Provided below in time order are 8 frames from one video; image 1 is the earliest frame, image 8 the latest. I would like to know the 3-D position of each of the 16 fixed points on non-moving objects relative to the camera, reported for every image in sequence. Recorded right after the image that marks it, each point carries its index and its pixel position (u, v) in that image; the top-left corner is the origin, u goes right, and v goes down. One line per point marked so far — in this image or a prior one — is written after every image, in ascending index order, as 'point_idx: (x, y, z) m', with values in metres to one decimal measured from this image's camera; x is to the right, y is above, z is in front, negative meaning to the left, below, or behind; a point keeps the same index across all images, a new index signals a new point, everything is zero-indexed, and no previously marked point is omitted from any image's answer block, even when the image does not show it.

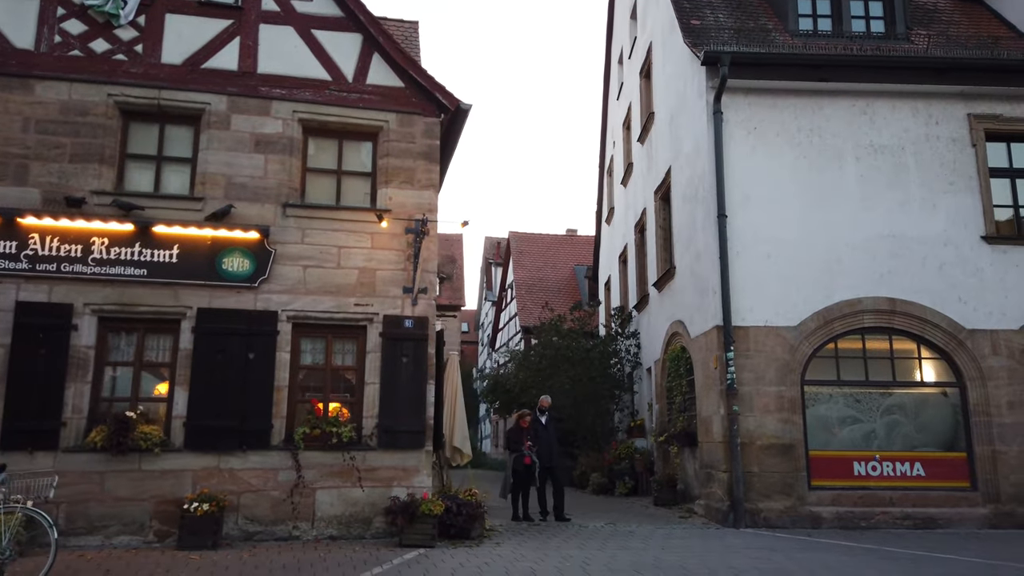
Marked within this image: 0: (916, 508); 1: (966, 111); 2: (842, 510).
0: (+5.8, -3.2, +10.9) m
1: (+7.4, +2.9, +12.1) m
2: (+4.7, -3.2, +10.8) m
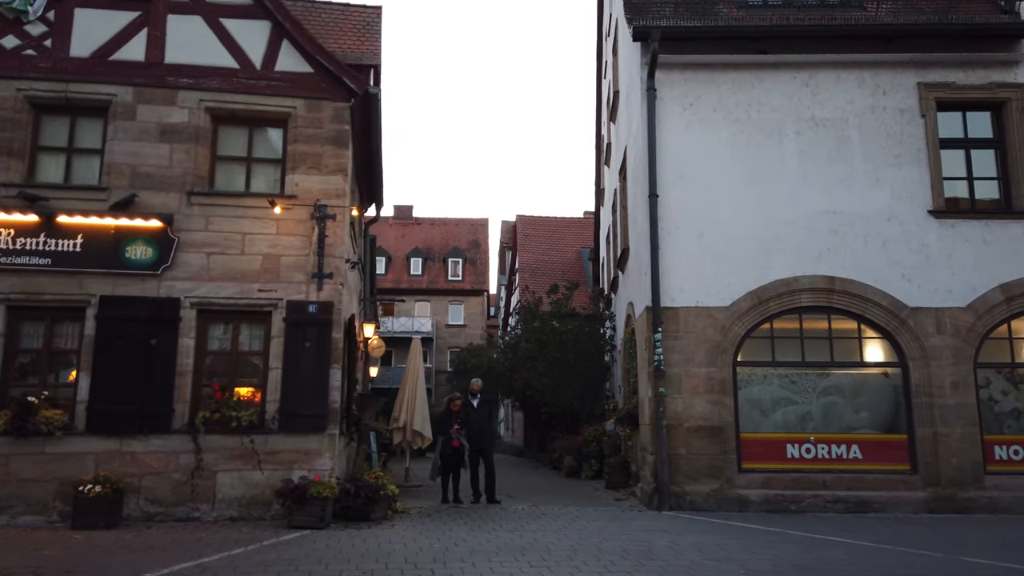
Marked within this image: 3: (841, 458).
0: (+4.8, -2.9, +10.6) m
1: (+6.3, +3.2, +11.6) m
2: (+3.7, -2.9, +10.6) m
3: (+4.7, -2.5, +10.8) m
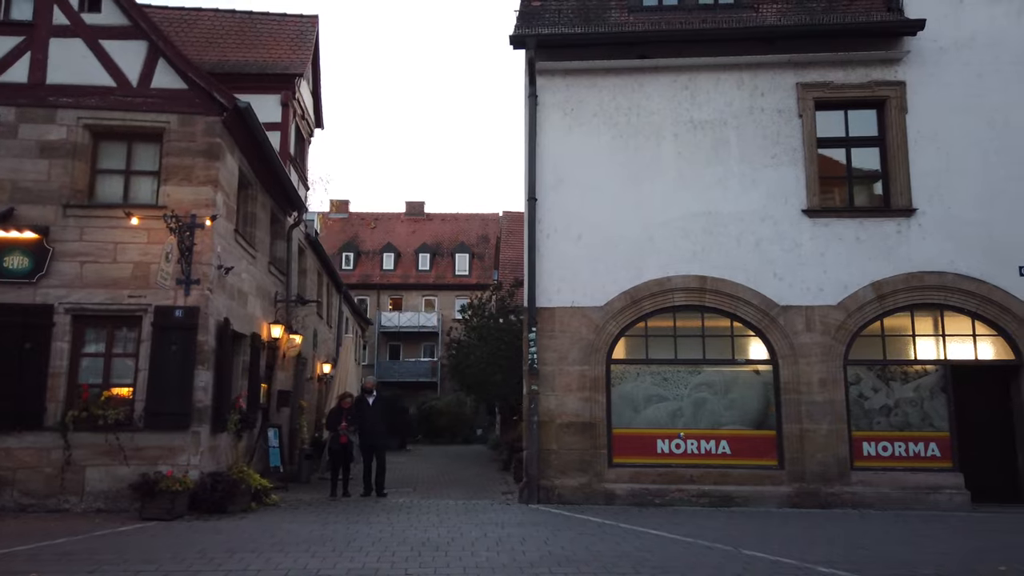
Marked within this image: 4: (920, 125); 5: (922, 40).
0: (+2.9, -2.9, +10.9) m
1: (+4.5, +3.3, +11.8) m
2: (+1.8, -2.9, +10.9) m
3: (+2.9, -2.4, +11.0) m
4: (+6.3, +2.5, +11.5) m
5: (+6.4, +3.9, +11.6) m
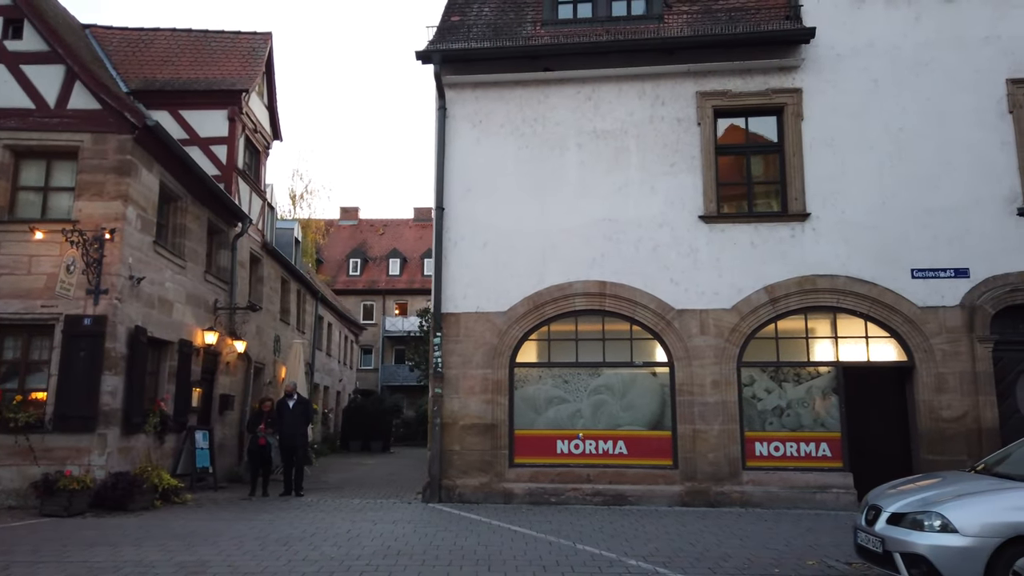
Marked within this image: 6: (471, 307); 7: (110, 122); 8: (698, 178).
0: (+1.5, -2.9, +11.2) m
1: (+3.0, +3.2, +12.0) m
2: (+0.3, -3.0, +11.3) m
3: (+1.4, -2.5, +11.4) m
4: (+4.8, +2.4, +11.7) m
5: (+4.9, +3.8, +11.9) m
6: (-0.7, -0.3, +11.9) m
7: (-5.9, +2.4, +11.0) m
8: (+3.0, +1.7, +11.8) m
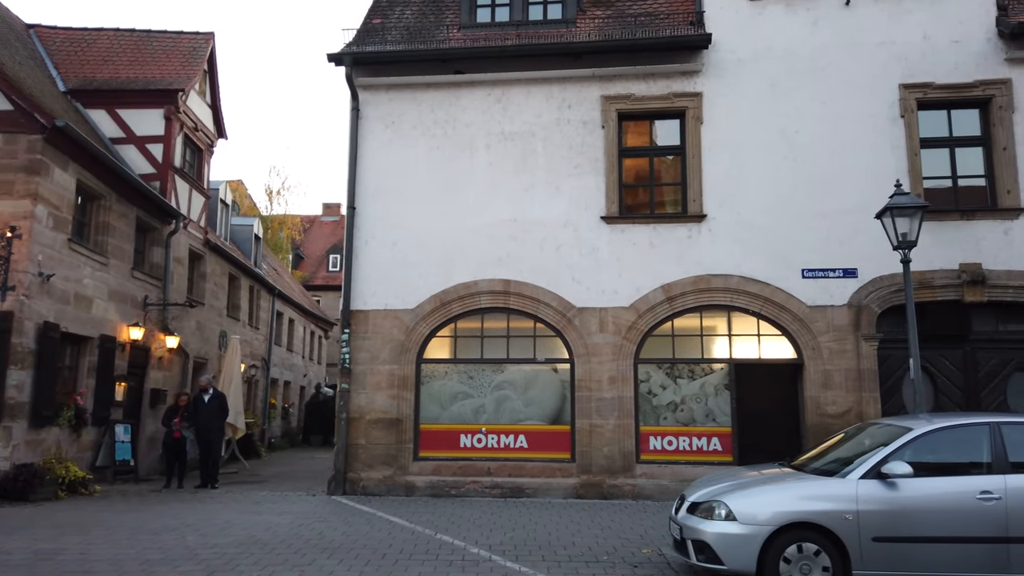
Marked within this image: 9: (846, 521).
0: (-0.1, -2.9, +11.5) m
1: (+1.5, +3.2, +12.3) m
2: (-1.2, -3.0, +11.6) m
3: (-0.1, -2.5, +11.7) m
4: (+3.3, +2.5, +12.0) m
5: (+3.4, +3.8, +12.2) m
6: (-2.2, -0.3, +12.2) m
7: (-7.4, +2.5, +11.2) m
8: (+1.5, +1.8, +12.1) m
9: (+2.6, -1.8, +5.8) m
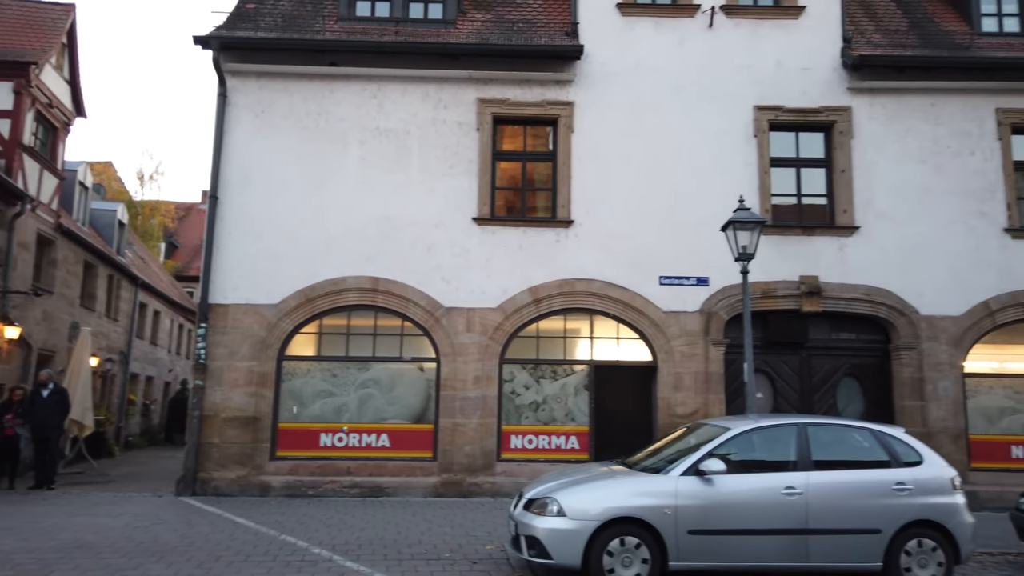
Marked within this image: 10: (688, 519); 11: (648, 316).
0: (-2.2, -2.9, +11.4) m
1: (-0.6, +3.2, +12.5) m
2: (-3.3, -2.9, +11.3) m
3: (-2.2, -2.5, +11.6) m
4: (+1.2, +2.4, +12.4) m
5: (+1.3, +3.8, +12.6) m
6: (-4.3, -0.2, +11.8) m
7: (-9.3, +2.7, +10.1) m
8: (-0.6, +1.8, +12.2) m
9: (+1.3, -1.9, +6.2) m
10: (+1.5, -1.9, +6.2) m
11: (+2.2, -0.4, +11.9) m
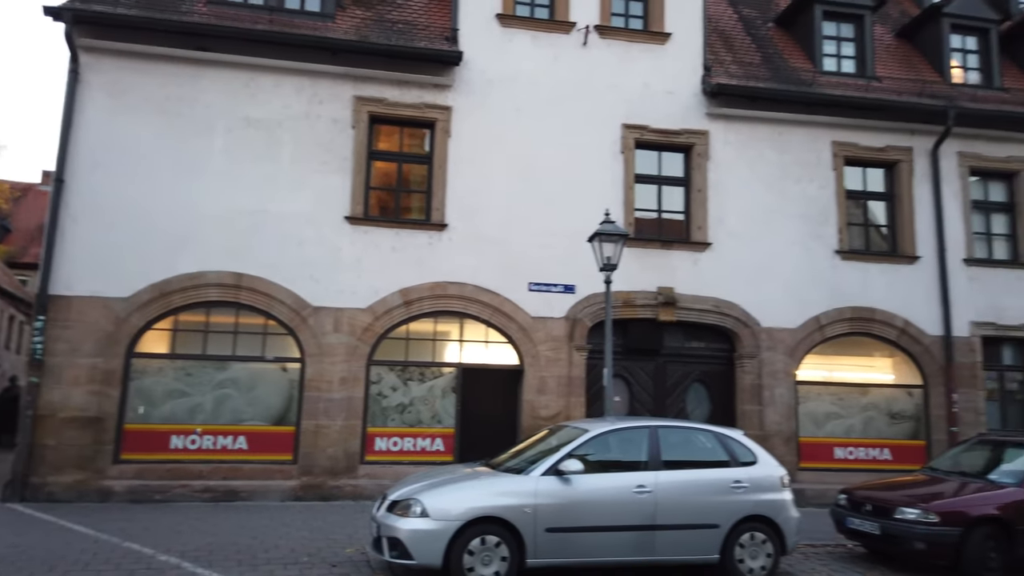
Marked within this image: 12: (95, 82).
0: (-4.2, -2.8, +10.9) m
1: (-2.7, +3.2, +12.3) m
2: (-5.3, -2.8, +10.7) m
3: (-4.3, -2.4, +11.1) m
4: (-0.9, +2.3, +12.5) m
5: (-0.7, +3.7, +12.7) m
6: (-6.3, 0.0, +11.0) m
7: (-10.8, +3.1, +8.5) m
8: (-2.7, +1.8, +12.0) m
9: (+0.1, -1.9, +6.4) m
10: (+0.3, -2.0, +6.4) m
11: (+0.1, -0.5, +12.2) m
12: (-6.4, +3.2, +11.5) m
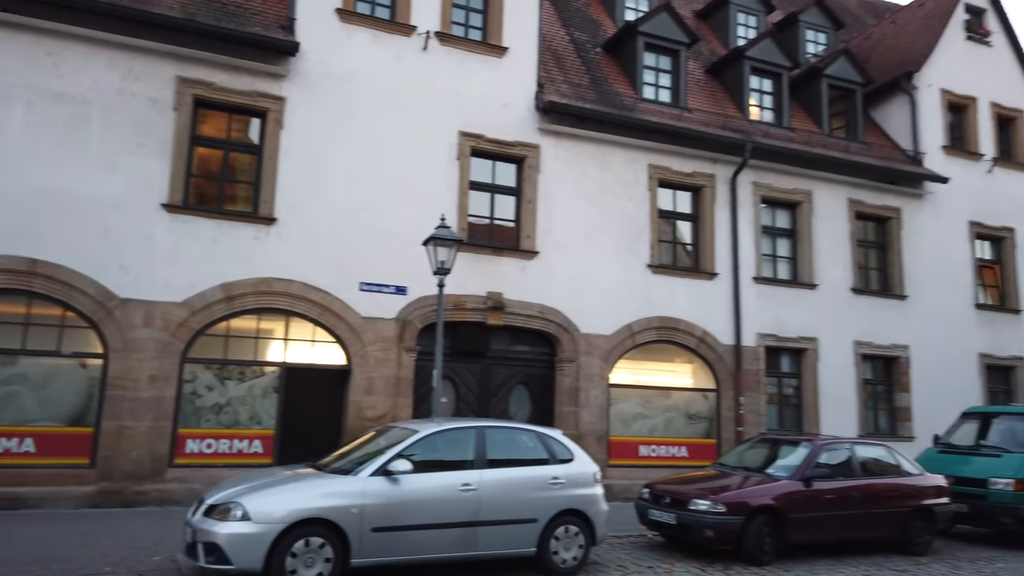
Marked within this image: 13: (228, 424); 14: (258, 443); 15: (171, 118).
0: (-6.7, -2.6, +9.8) m
1: (-5.2, +3.3, +11.5) m
2: (-7.7, -2.6, +9.3) m
3: (-6.7, -2.2, +10.0) m
4: (-3.6, +2.4, +12.2) m
5: (-3.4, +3.7, +12.4) m
6: (-8.6, +0.2, +9.4) m
7: (-12.2, +3.5, +6.0) m
8: (-5.2, +1.9, +11.3) m
9: (-1.4, -1.9, +6.4) m
10: (-1.2, -2.0, +6.5) m
11: (-2.7, -0.5, +12.0) m
12: (-8.7, +3.4, +9.9) m
13: (-4.3, -2.1, +11.3) m
14: (-3.9, -2.4, +11.4) m
15: (-5.2, +2.6, +11.4) m
